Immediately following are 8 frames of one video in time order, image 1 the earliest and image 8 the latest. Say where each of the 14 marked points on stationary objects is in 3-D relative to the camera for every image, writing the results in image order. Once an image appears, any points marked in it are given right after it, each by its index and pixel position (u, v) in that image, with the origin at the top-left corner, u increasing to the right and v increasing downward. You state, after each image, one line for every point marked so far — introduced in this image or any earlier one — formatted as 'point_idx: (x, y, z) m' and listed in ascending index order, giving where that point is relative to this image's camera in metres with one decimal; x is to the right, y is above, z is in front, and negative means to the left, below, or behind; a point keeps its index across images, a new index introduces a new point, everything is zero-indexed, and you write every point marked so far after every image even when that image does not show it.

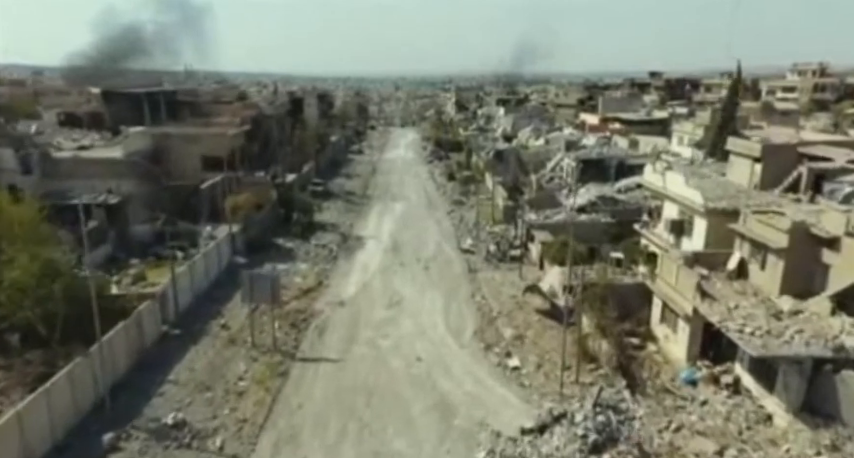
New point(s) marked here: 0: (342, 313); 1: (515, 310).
0: (-2.7, -2.6, +19.6) m
1: (+2.8, -2.6, +19.4) m
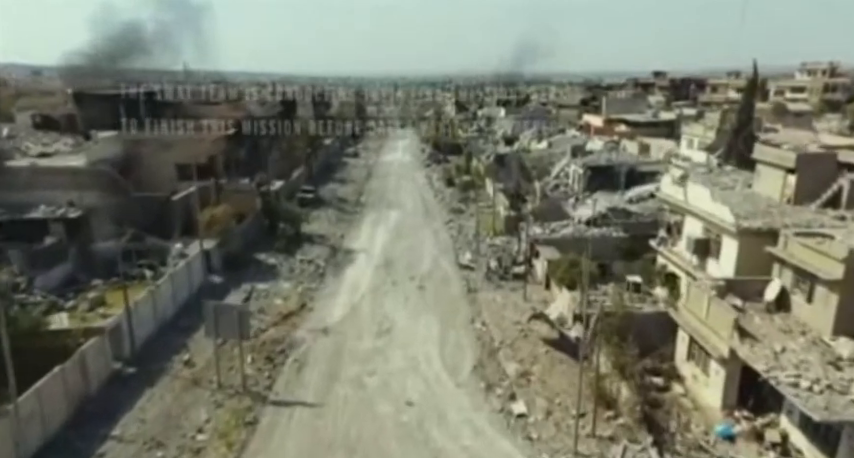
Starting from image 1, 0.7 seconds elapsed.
0: (-2.9, -3.2, +17.5) m
1: (+2.6, -3.1, +17.3) m
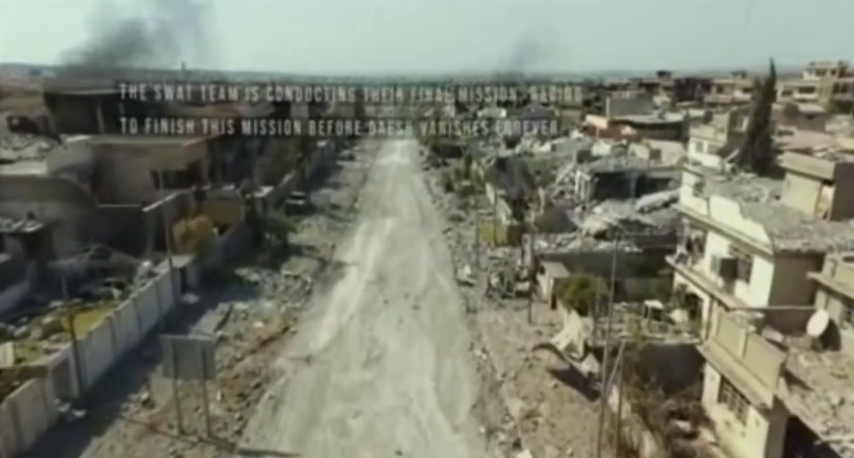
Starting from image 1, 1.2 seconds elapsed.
0: (-3.1, -3.7, +15.6) m
1: (+2.4, -3.6, +15.4) m
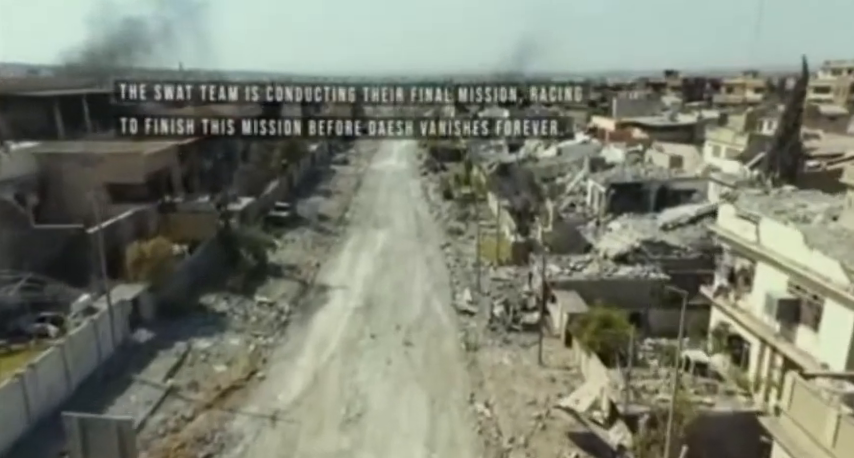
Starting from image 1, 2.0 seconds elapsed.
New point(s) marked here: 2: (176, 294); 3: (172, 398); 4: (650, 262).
0: (-3.2, -4.3, +12.8) m
1: (+2.3, -4.2, +12.6) m
2: (-7.5, -1.9, +18.4) m
3: (-5.7, -3.8, +13.8) m
4: (+6.6, -1.0, +18.2) m
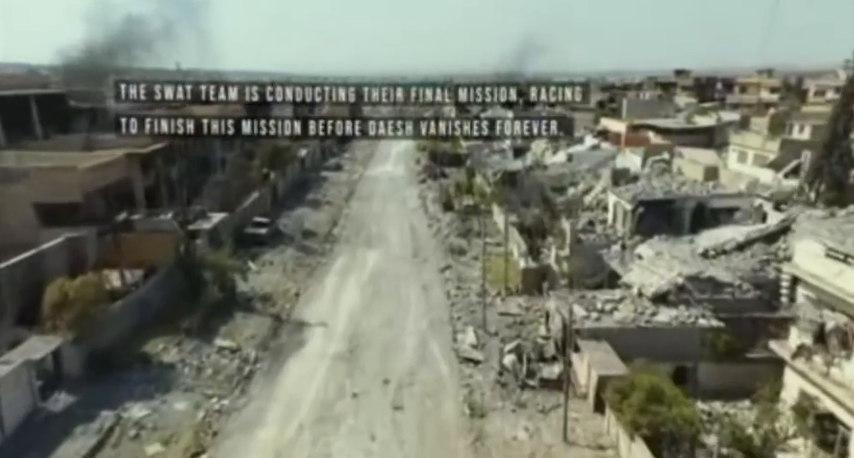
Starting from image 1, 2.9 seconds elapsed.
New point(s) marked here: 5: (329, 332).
0: (-3.4, -5.1, +9.3) m
1: (+2.1, -5.0, +9.1) m
2: (-7.6, -2.7, +15.0) m
3: (-5.8, -4.6, +10.4) m
4: (+6.5, -1.8, +14.8) m
5: (-2.9, -3.0, +18.1) m
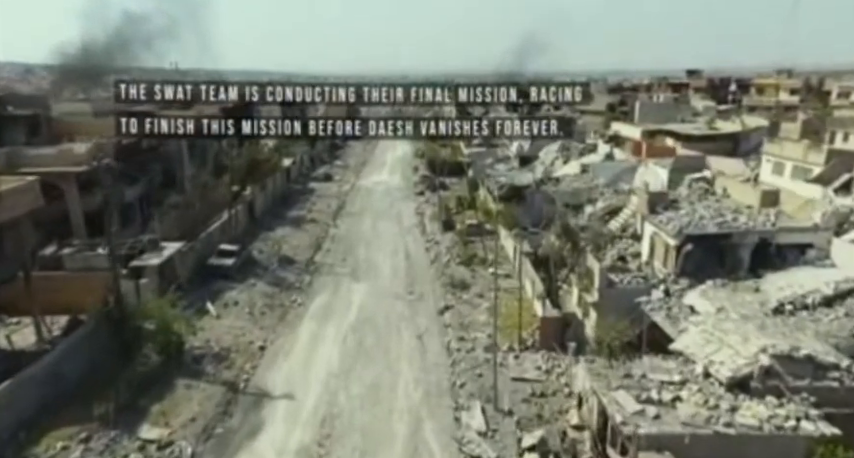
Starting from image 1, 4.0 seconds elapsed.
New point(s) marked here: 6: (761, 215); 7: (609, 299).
0: (-3.5, -6.2, +5.3) m
1: (+2.0, -6.1, +5.0) m
2: (-7.7, -3.8, +10.9) m
3: (-6.0, -5.7, +6.3) m
4: (+6.4, -2.9, +10.7) m
5: (-3.0, -4.1, +14.1) m
6: (+9.6, +0.5, +17.6) m
7: (+4.8, -1.8, +16.1) m
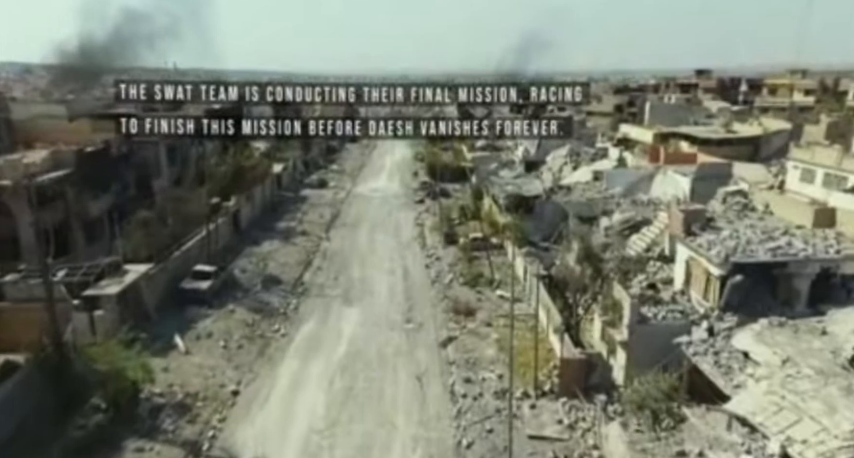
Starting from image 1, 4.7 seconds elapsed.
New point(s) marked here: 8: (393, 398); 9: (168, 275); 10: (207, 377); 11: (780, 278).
0: (-3.5, -6.8, +2.8) m
1: (+2.0, -6.7, +2.5) m
2: (-7.7, -4.4, +8.4) m
3: (-6.0, -6.3, +3.8) m
4: (+6.4, -3.5, +8.2) m
5: (-3.0, -4.7, +11.6) m
6: (+9.6, -0.1, +15.1) m
7: (+4.8, -2.5, +13.6) m
8: (-0.8, -4.0, +14.7) m
9: (-8.1, -1.4, +19.5) m
10: (-5.5, -3.6, +15.4) m
11: (+8.0, -1.1, +13.9) m
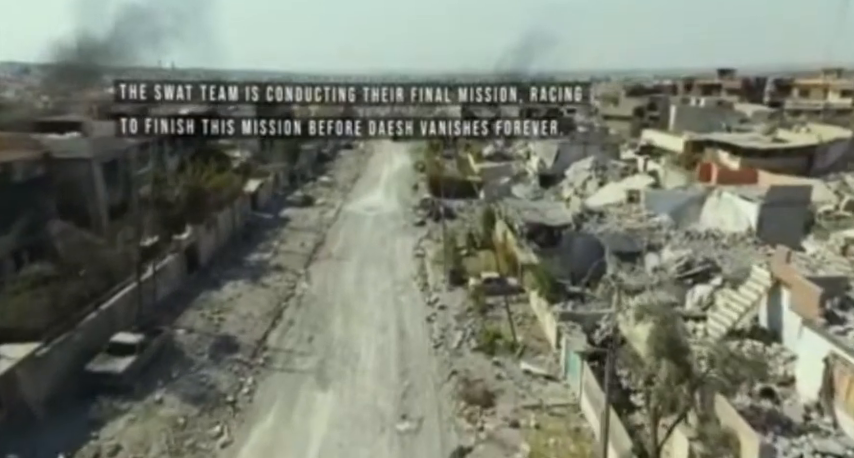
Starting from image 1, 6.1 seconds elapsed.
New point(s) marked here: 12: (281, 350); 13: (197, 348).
0: (-3.5, -8.2, -2.7) m
1: (+2.0, -8.1, -2.9) m
2: (-7.7, -5.7, +3.0) m
3: (-5.9, -7.7, -1.6) m
4: (+6.4, -4.9, +2.8) m
5: (-3.0, -6.1, +6.1) m
6: (+9.6, -1.5, +9.7) m
7: (+4.8, -3.8, +8.1) m
8: (-0.8, -5.4, +9.3) m
9: (-8.1, -2.8, +14.1) m
10: (-5.5, -5.0, +10.0) m
11: (+8.1, -2.5, +8.5) m
12: (-4.2, -3.3, +17.4) m
13: (-6.3, -3.1, +16.9) m
